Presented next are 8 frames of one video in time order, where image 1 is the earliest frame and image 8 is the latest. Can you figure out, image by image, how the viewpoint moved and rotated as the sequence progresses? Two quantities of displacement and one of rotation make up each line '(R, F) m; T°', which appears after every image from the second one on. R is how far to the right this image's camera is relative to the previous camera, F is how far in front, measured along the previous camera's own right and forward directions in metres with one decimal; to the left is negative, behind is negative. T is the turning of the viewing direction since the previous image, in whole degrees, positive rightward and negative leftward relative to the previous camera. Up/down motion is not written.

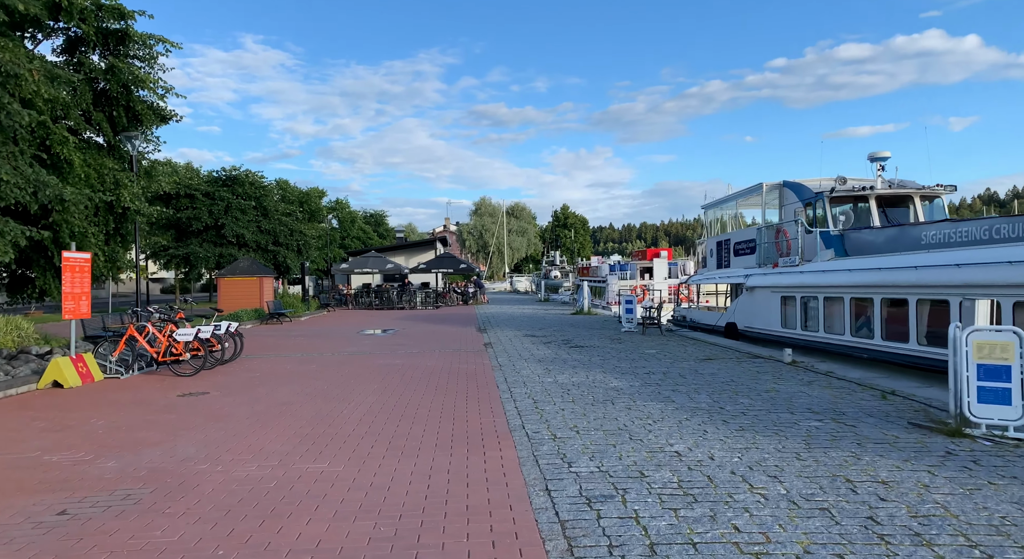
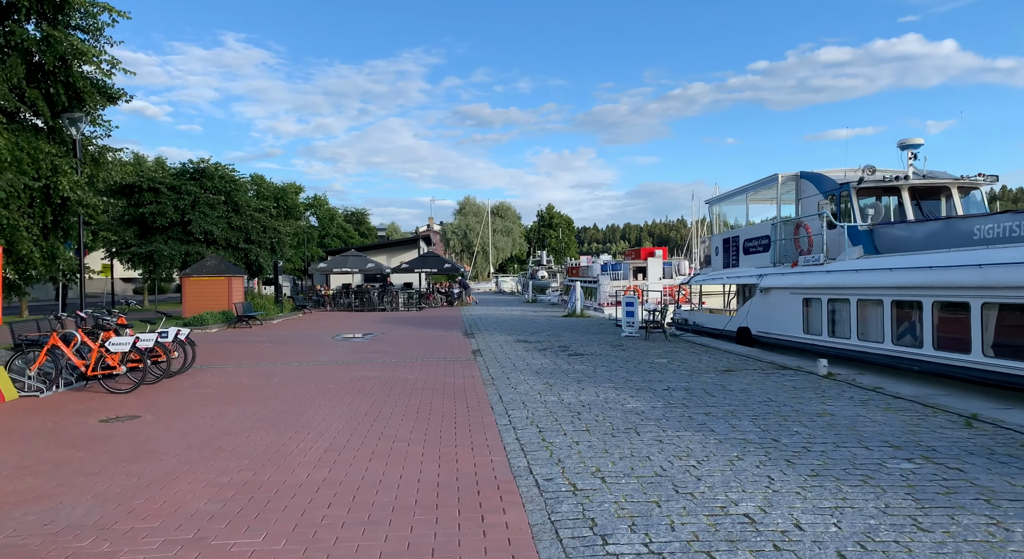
(-0.2, +1.6) m; +1°
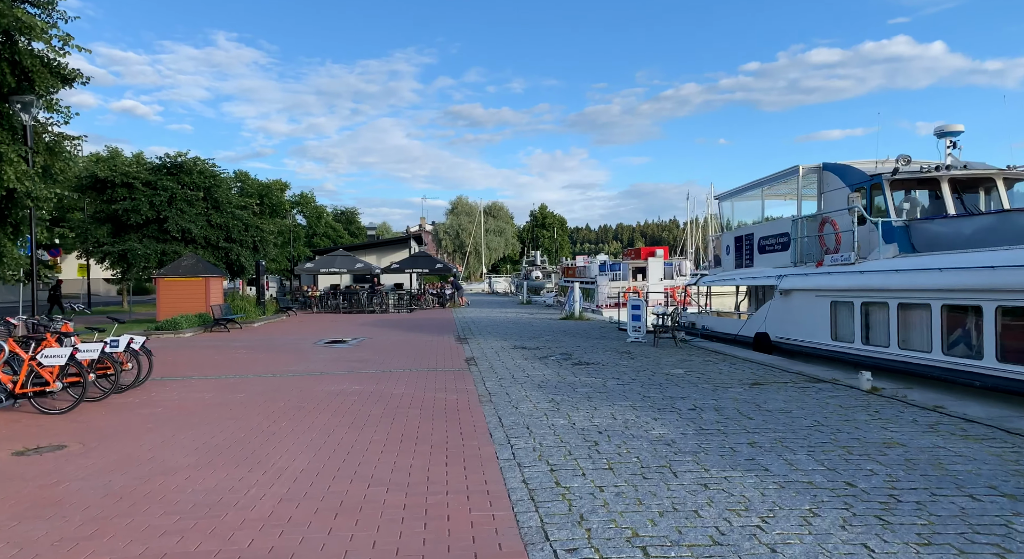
(-0.1, +1.3) m; +1°
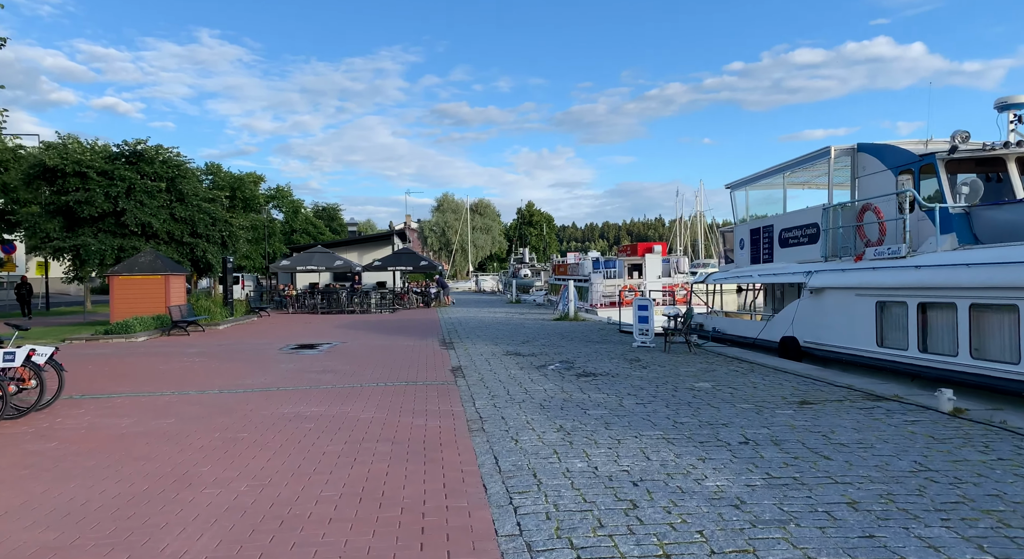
(-0.1, +1.8) m; +1°
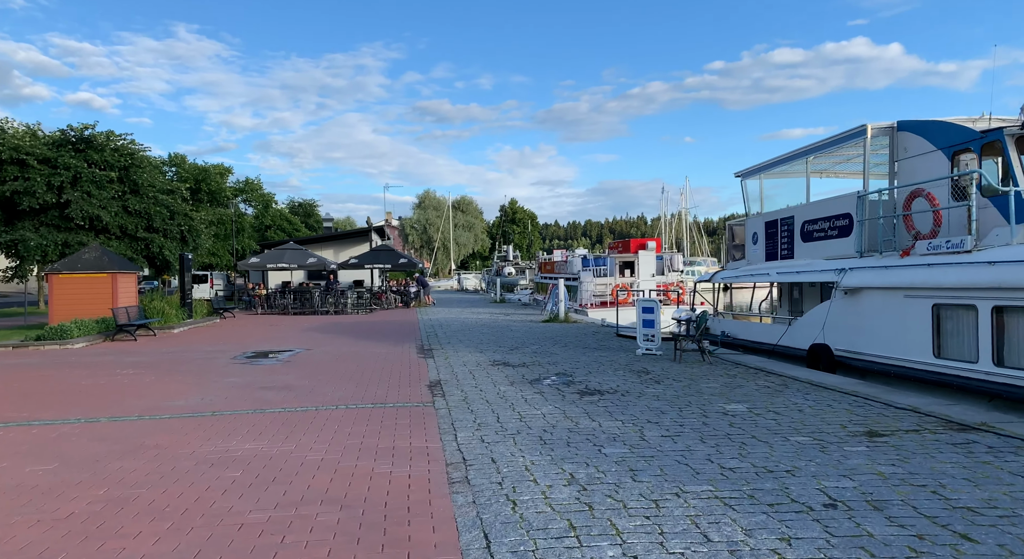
(-0.1, +1.8) m; +2°
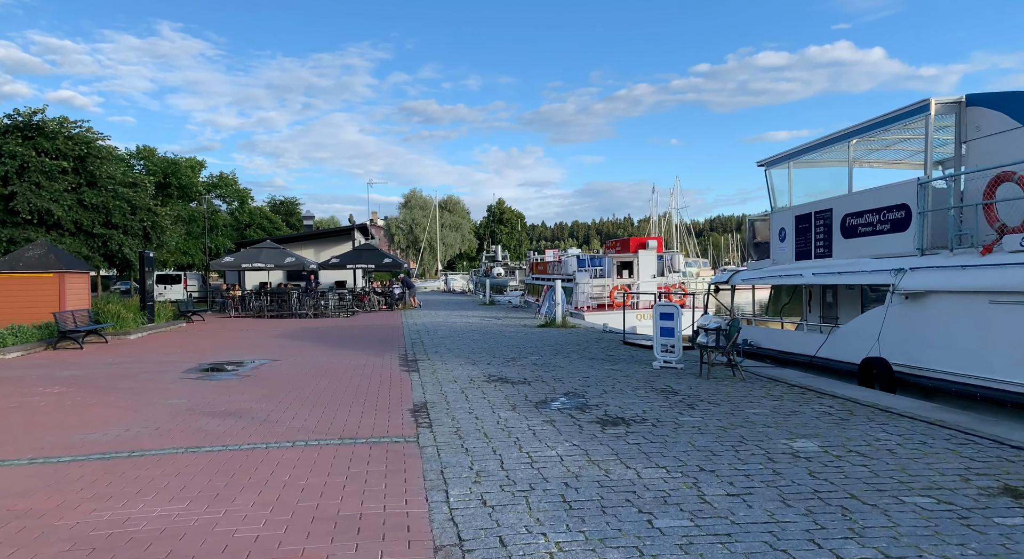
(-0.2, +1.7) m; +1°
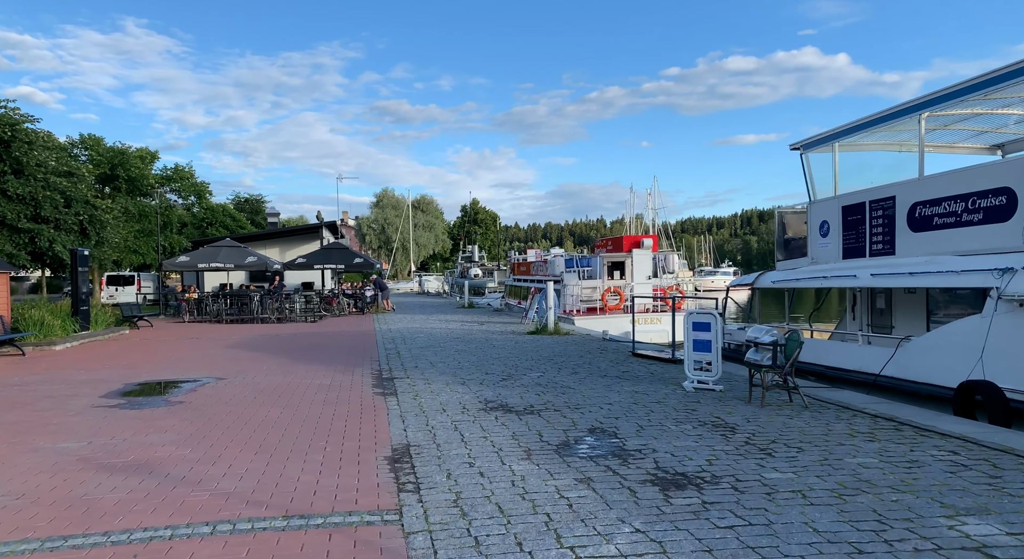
(-0.4, +2.1) m; +2°
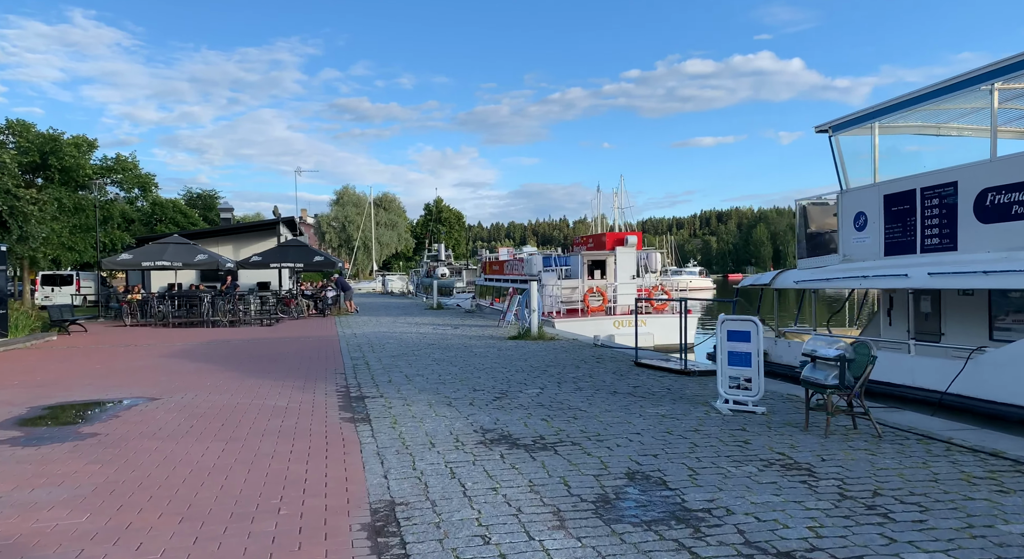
(-0.4, +1.7) m; +3°
